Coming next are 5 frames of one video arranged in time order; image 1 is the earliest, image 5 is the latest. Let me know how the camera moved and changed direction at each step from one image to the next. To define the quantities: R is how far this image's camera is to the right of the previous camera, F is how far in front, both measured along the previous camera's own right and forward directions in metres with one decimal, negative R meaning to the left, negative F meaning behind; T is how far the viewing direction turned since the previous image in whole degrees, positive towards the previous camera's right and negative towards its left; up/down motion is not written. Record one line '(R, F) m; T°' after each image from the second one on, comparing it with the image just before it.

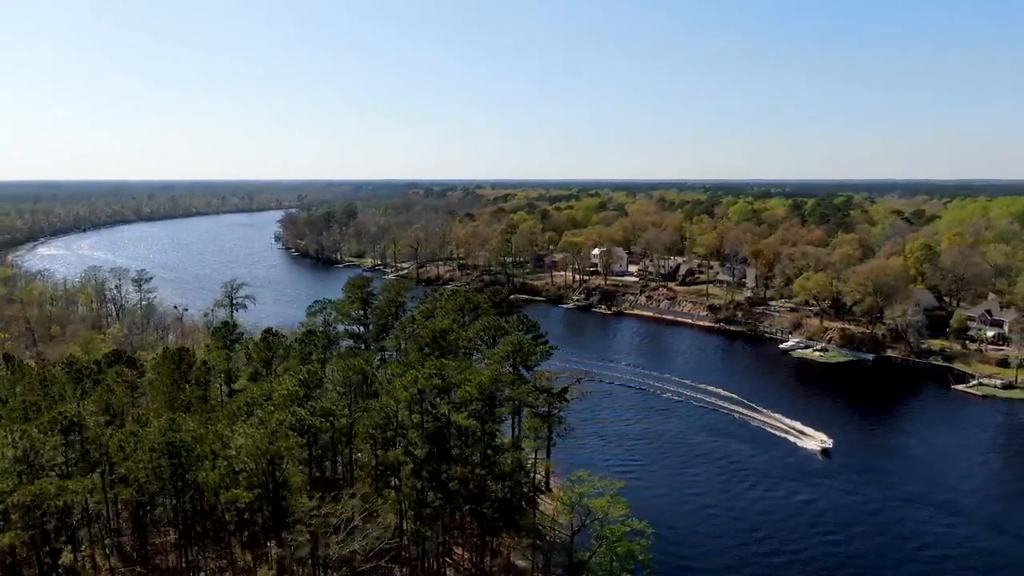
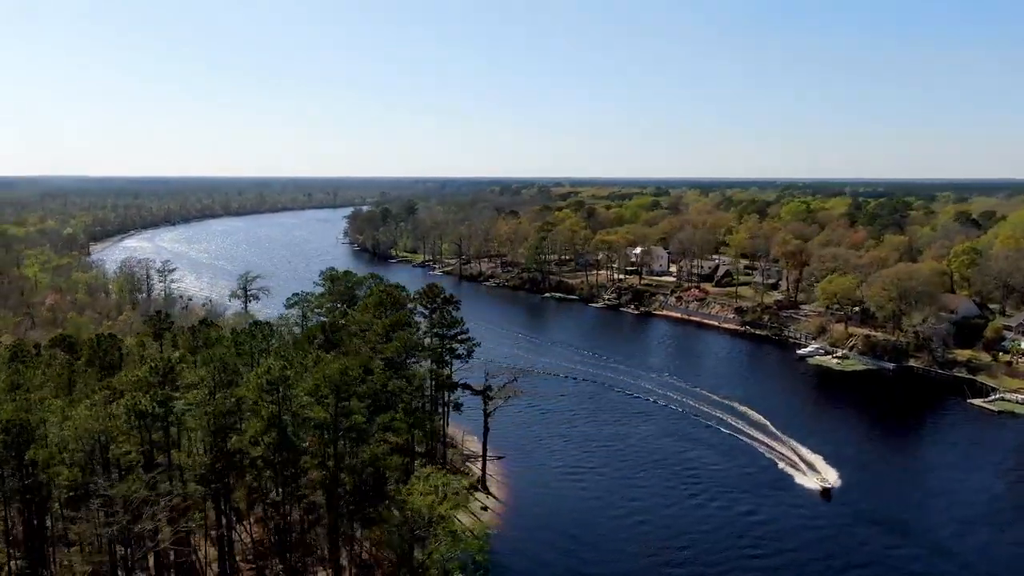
(+5.9, +0.5) m; -6°
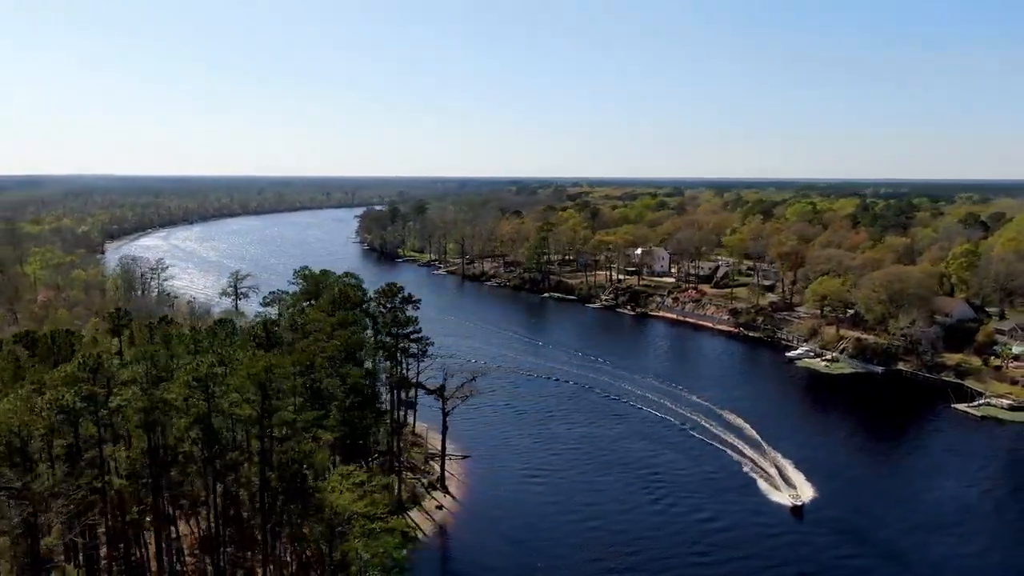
(+2.5, 0.0) m; -2°
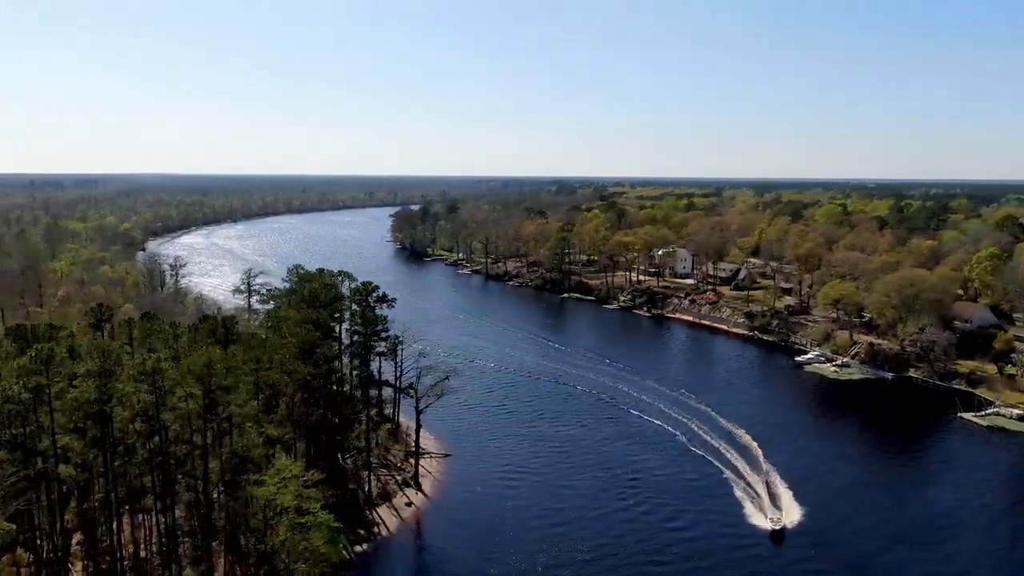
(+2.9, 0.0) m; -3°
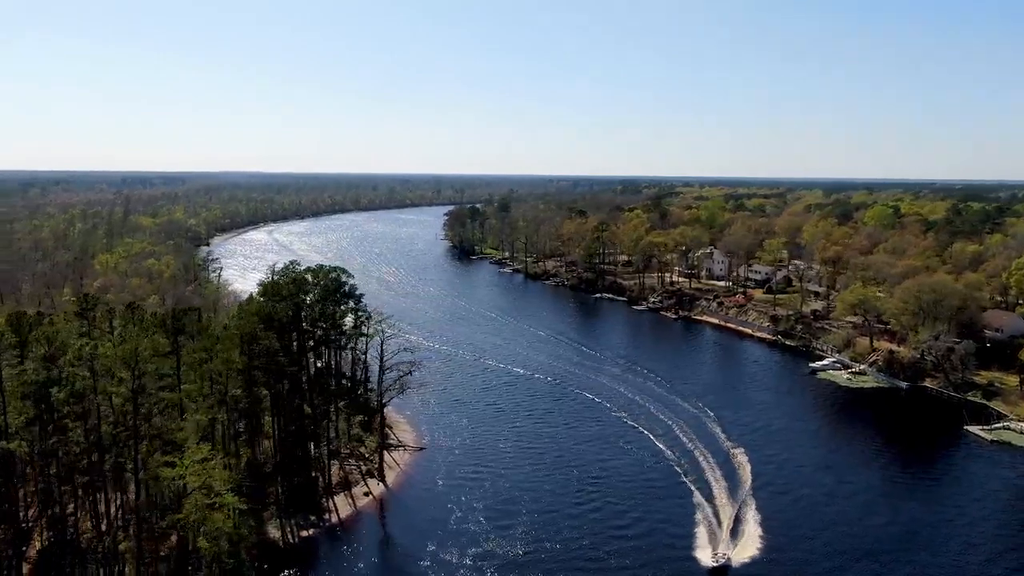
(+4.6, -0.3) m; -5°
